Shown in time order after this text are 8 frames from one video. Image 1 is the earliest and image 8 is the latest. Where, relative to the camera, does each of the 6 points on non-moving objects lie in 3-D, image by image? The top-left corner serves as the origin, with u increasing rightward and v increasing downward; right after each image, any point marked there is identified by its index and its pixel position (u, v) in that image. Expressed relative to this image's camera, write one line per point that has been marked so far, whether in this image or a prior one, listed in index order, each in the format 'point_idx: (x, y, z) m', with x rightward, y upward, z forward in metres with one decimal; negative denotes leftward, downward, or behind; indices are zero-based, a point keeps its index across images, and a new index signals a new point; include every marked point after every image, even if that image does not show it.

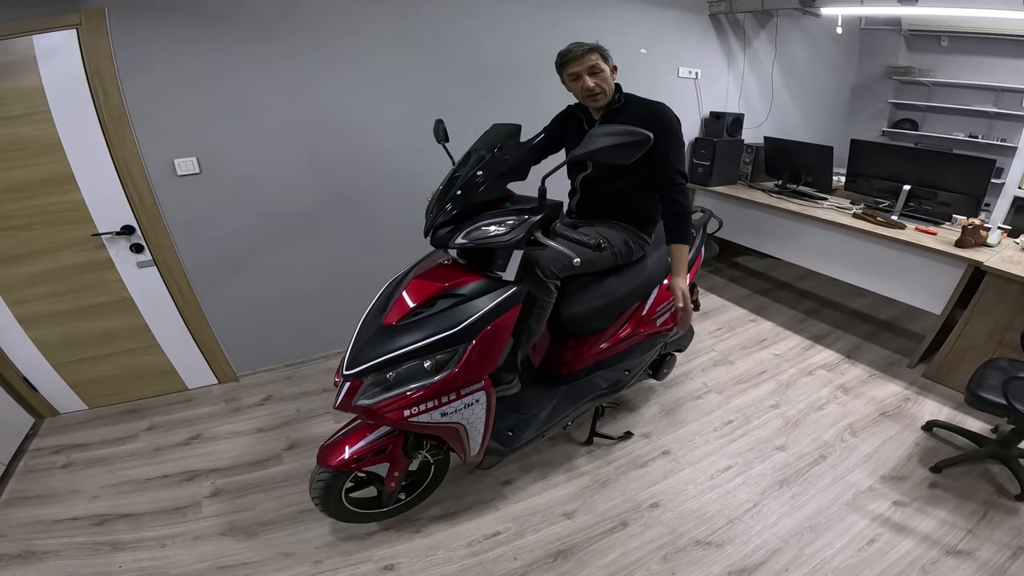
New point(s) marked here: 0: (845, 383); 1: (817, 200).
0: (+1.6, -0.5, +2.1) m
1: (+2.1, +0.6, +2.9) m
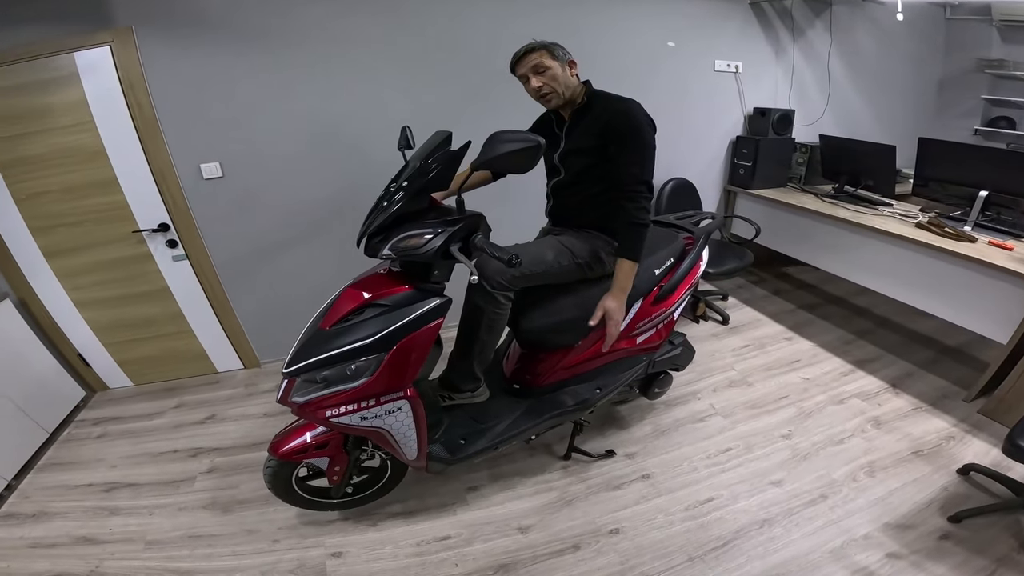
0: (+1.6, -0.5, +1.9) m
1: (+2.2, +0.5, +2.5) m
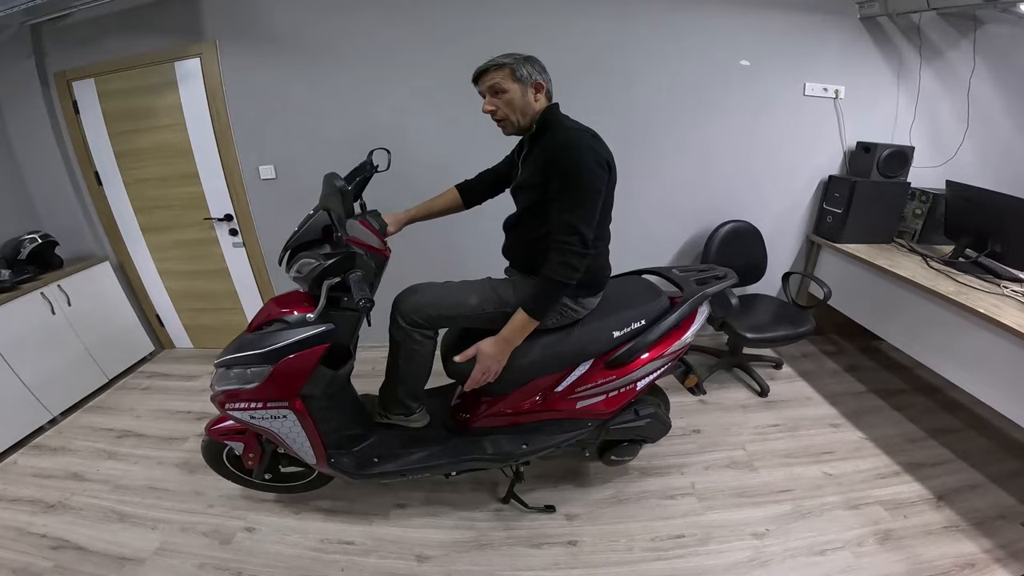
0: (+1.3, -0.9, +1.5) m
1: (+2.3, 0.0, +2.0) m
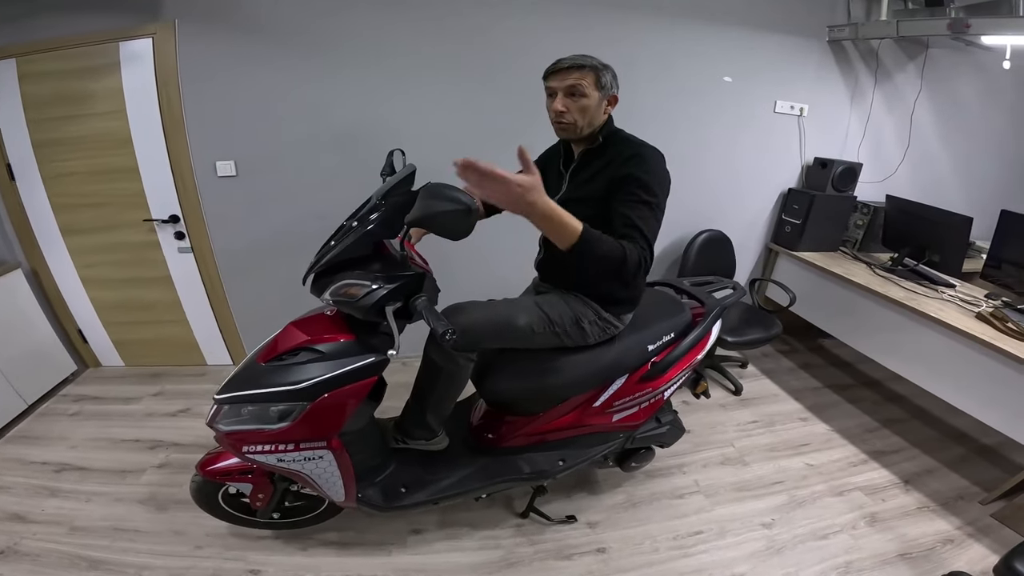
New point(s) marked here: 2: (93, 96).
0: (+1.4, -0.9, +1.6) m
1: (+2.2, 0.0, +2.3) m
2: (-1.8, +0.8, +1.8) m
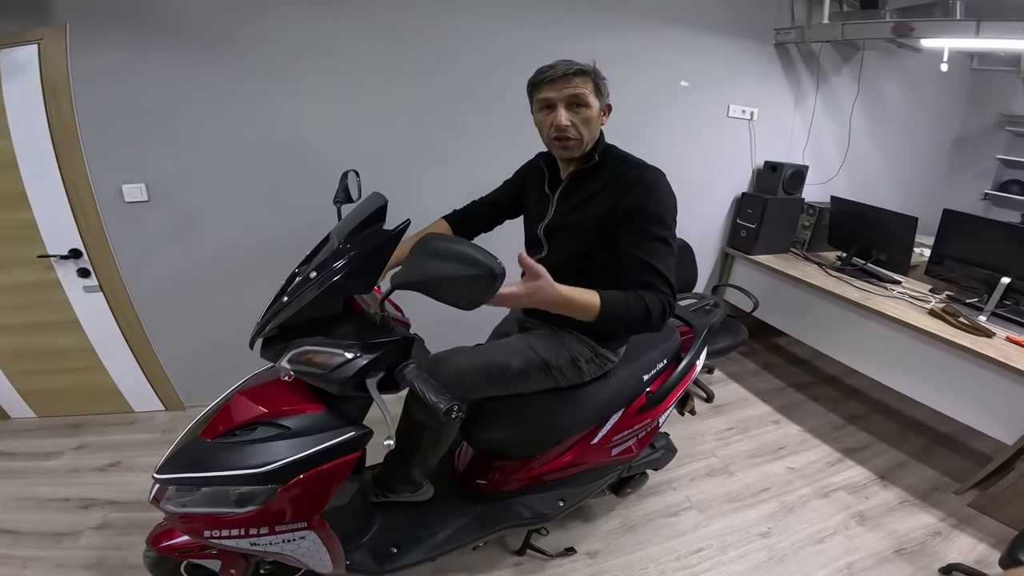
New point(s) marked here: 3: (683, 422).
0: (+1.4, -0.9, +1.7) m
1: (+2.1, 0.0, +2.4) m
2: (-1.9, +0.6, +1.5) m
3: (+0.9, -0.7, +2.2) m
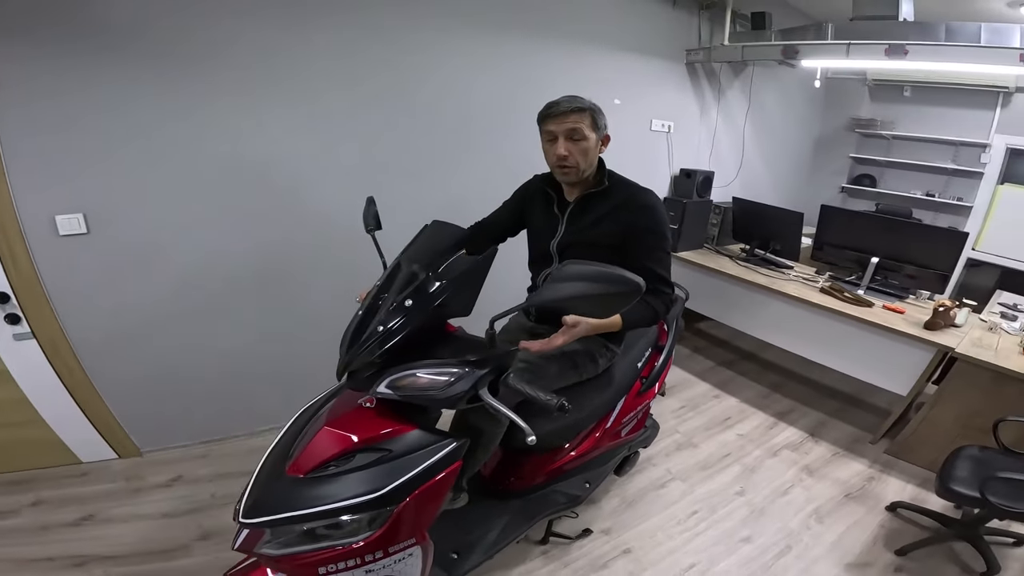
0: (+1.4, -0.8, +2.0) m
1: (+1.9, +0.1, +2.9) m
2: (-1.9, +0.5, +1.2) m
3: (+0.8, -0.7, +2.5) m
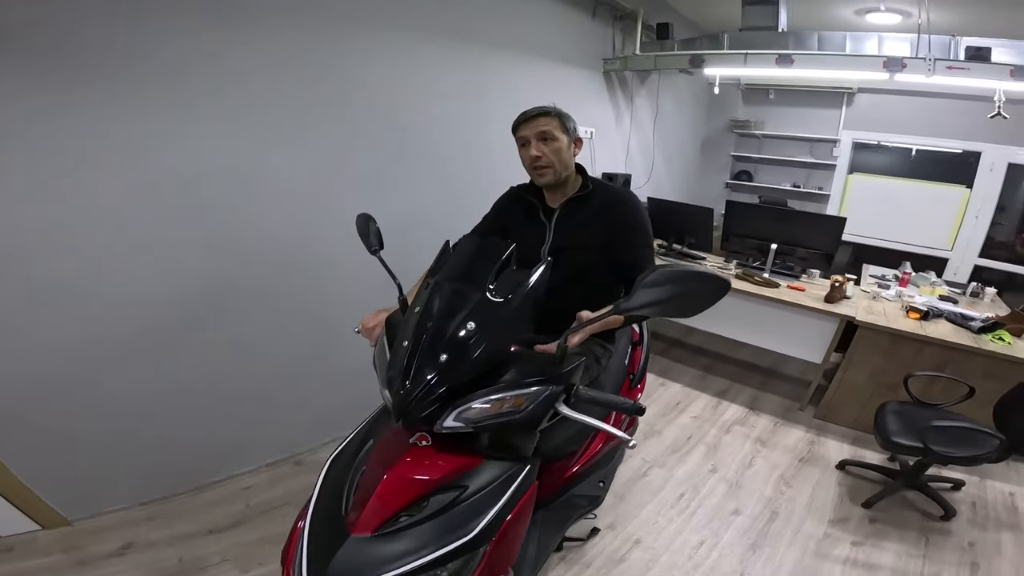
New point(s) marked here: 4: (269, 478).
0: (+1.3, -0.7, +2.3) m
1: (+1.5, +0.2, +3.3) m
2: (-1.9, +0.3, +0.8) m
3: (+0.6, -0.6, +2.6) m
4: (-1.0, -0.8, +1.8) m
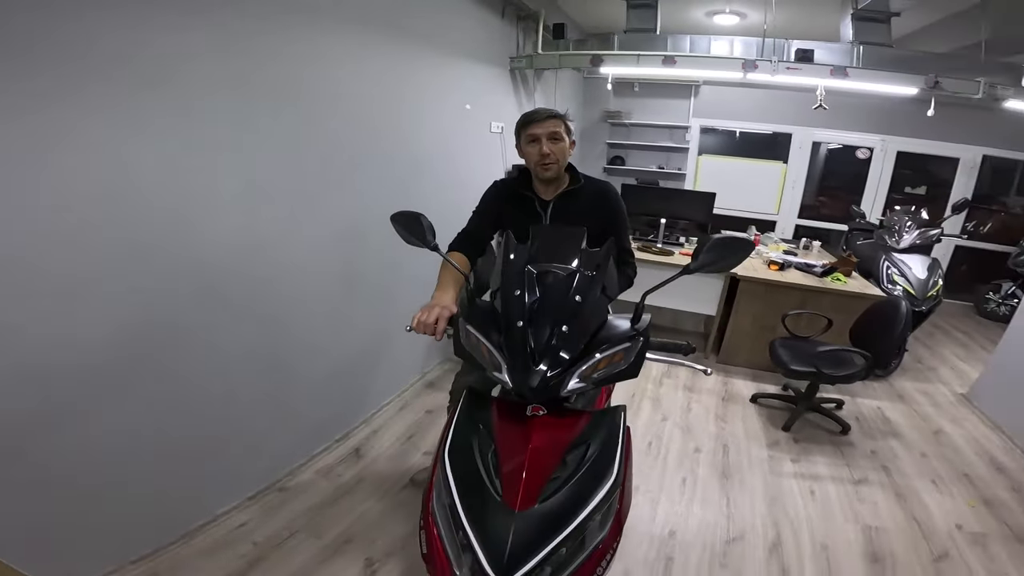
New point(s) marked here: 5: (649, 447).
0: (+1.1, -0.6, +2.7) m
1: (+0.9, +0.4, +3.7) m
2: (-1.7, 0.0, +0.4) m
3: (+0.3, -0.5, +2.8) m
4: (-1.0, -0.9, +1.6) m
5: (+0.7, -0.8, +2.1) m
